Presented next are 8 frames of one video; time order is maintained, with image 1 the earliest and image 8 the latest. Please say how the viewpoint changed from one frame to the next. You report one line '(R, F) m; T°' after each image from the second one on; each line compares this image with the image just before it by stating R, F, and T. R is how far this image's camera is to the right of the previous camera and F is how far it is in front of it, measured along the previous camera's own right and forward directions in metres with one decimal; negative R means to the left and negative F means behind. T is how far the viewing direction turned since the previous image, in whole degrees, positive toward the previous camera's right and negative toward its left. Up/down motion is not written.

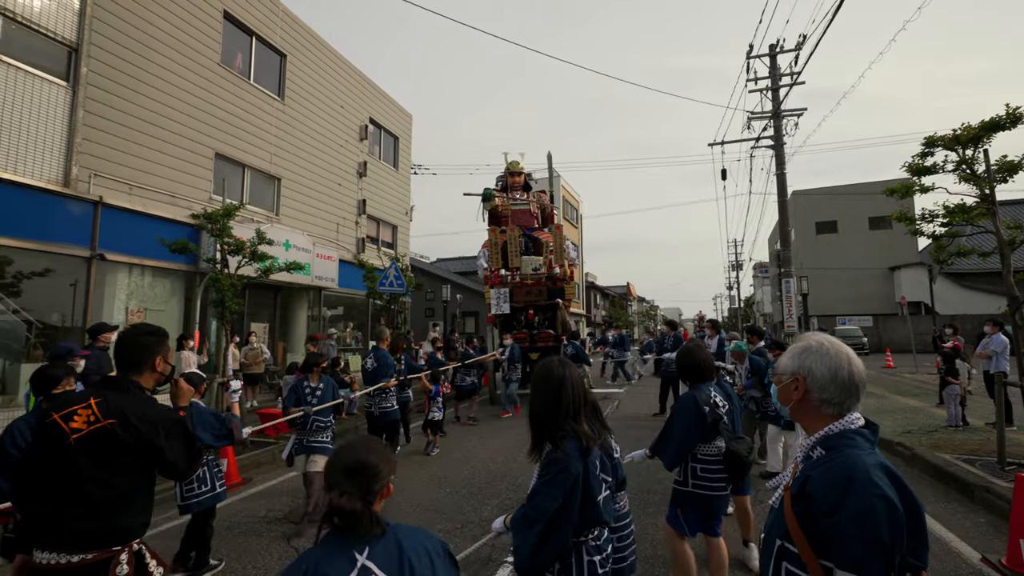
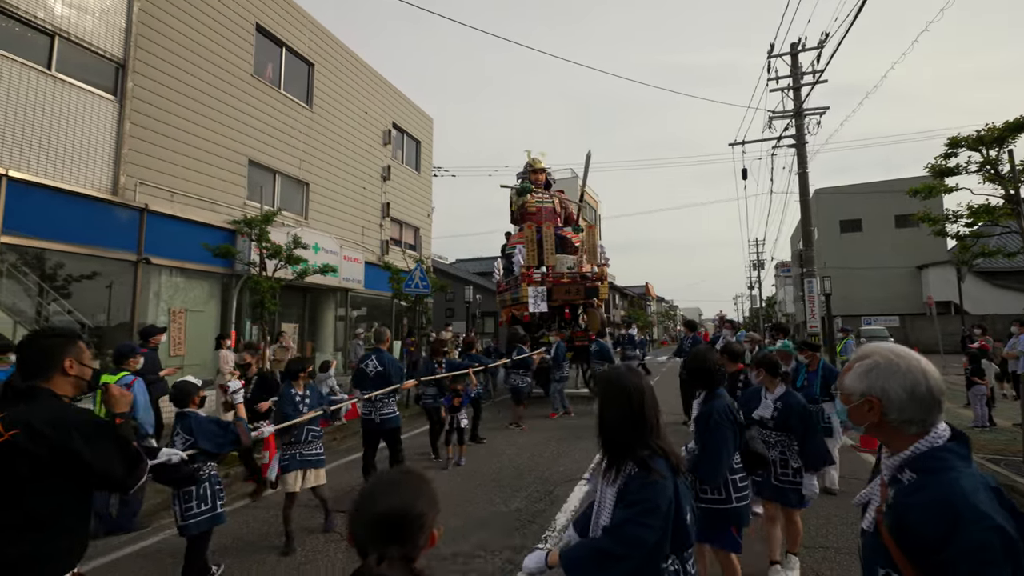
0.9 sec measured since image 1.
(-0.1, -0.2) m; -2°
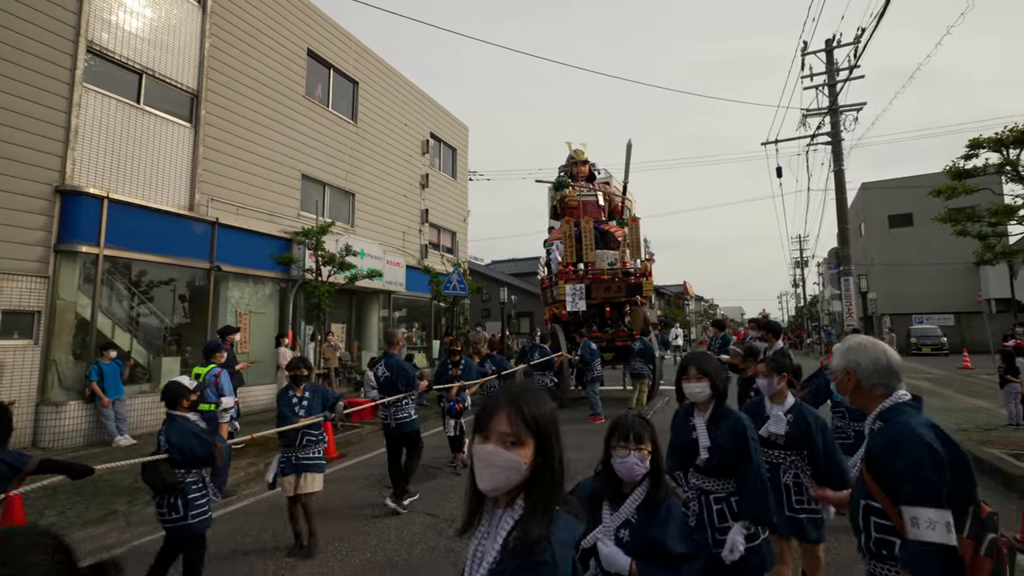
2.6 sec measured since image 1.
(+0.1, -0.7) m; -4°
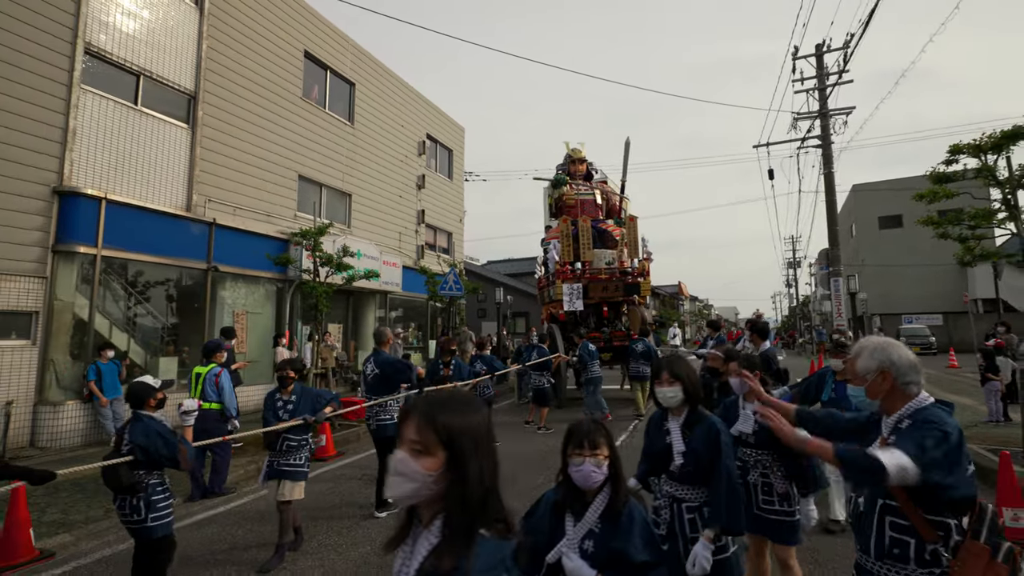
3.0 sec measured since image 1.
(0.0, -0.1) m; 0°
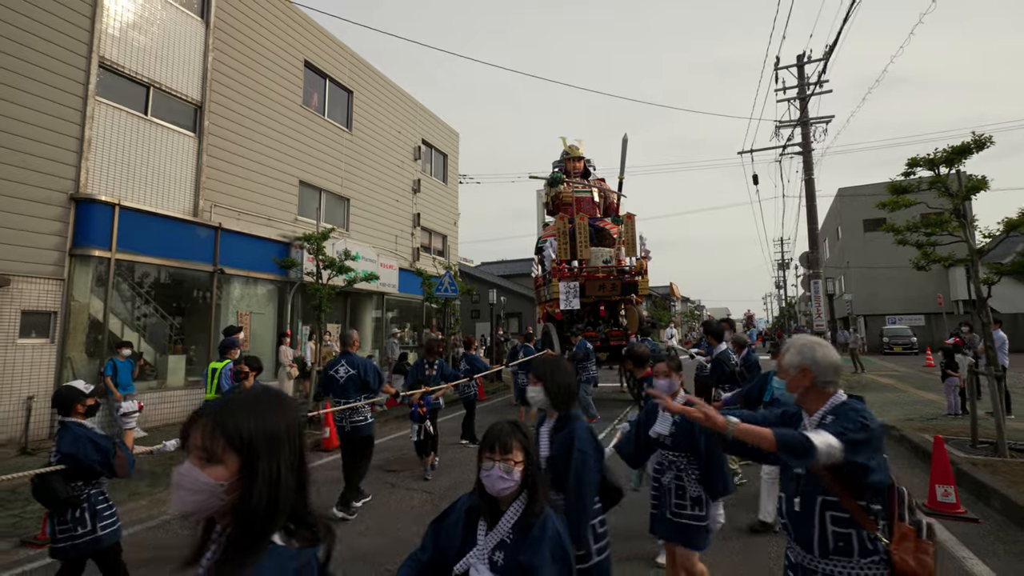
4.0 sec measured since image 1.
(0.0, -0.5) m; +1°
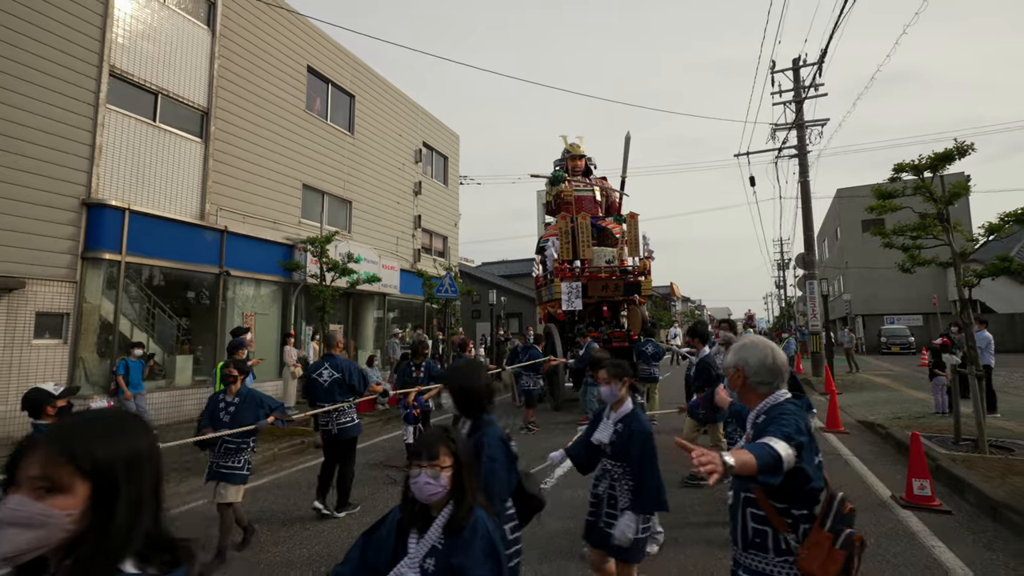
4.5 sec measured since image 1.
(0.0, -0.2) m; 0°
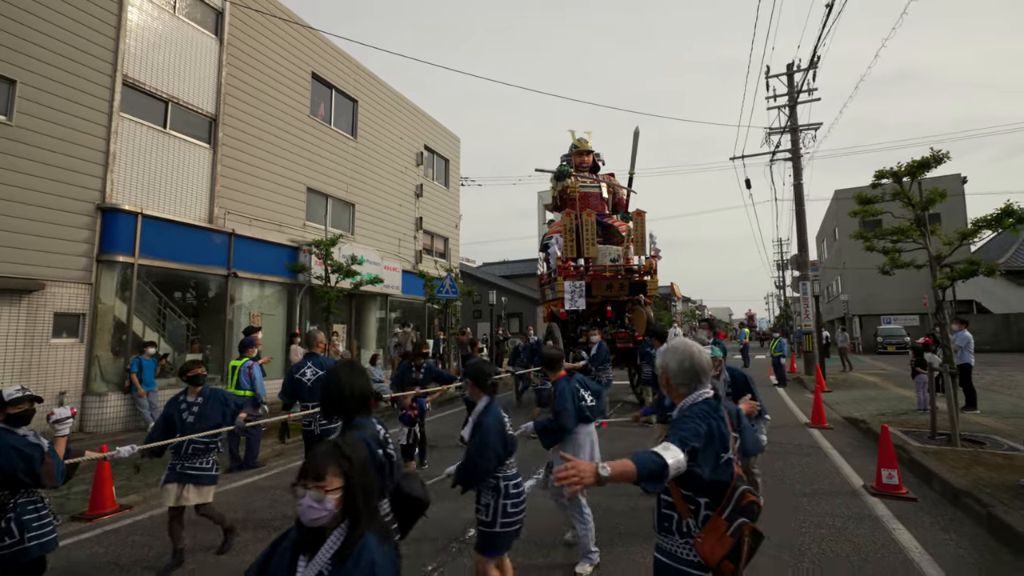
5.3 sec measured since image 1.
(+0.1, -0.3) m; 0°
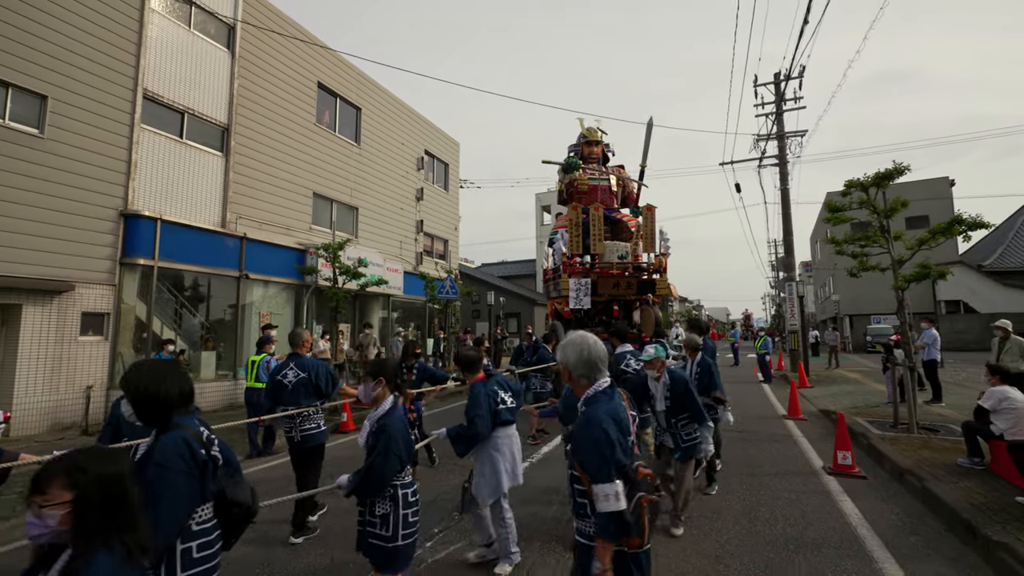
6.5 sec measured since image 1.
(0.0, -0.6) m; 0°
